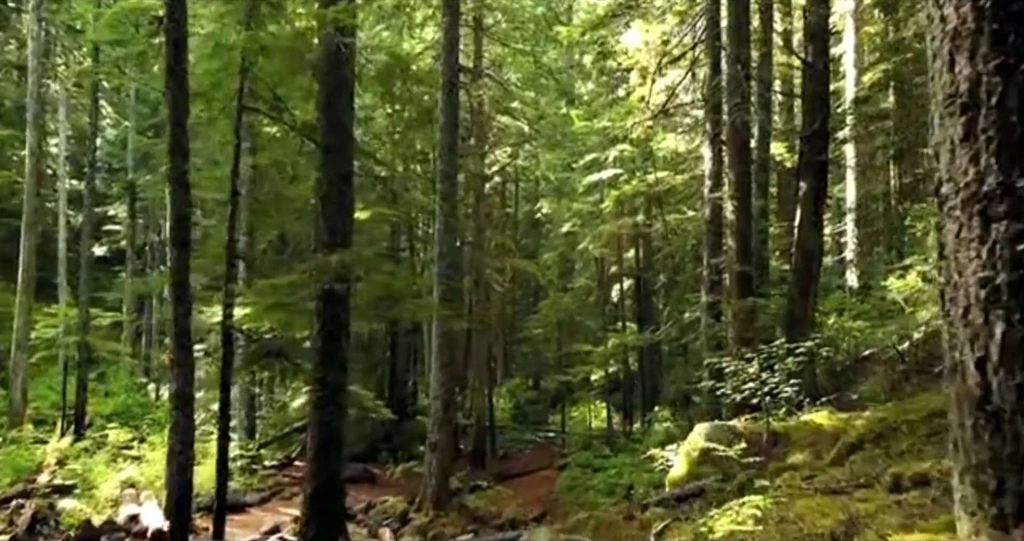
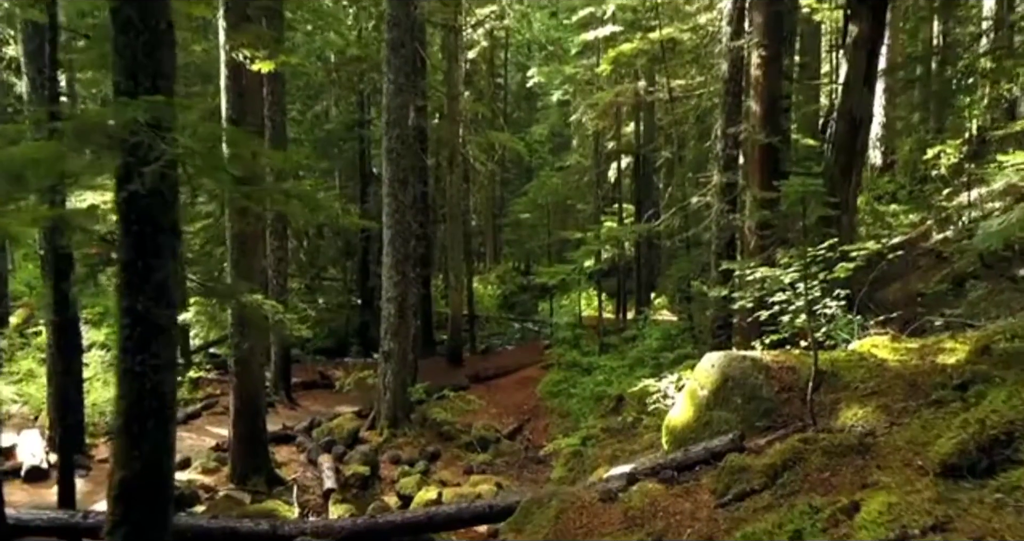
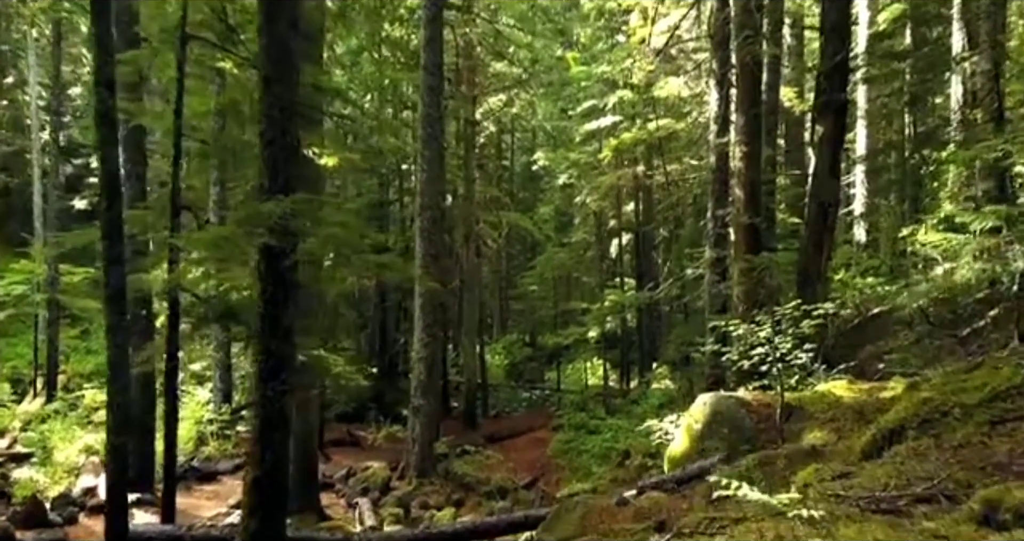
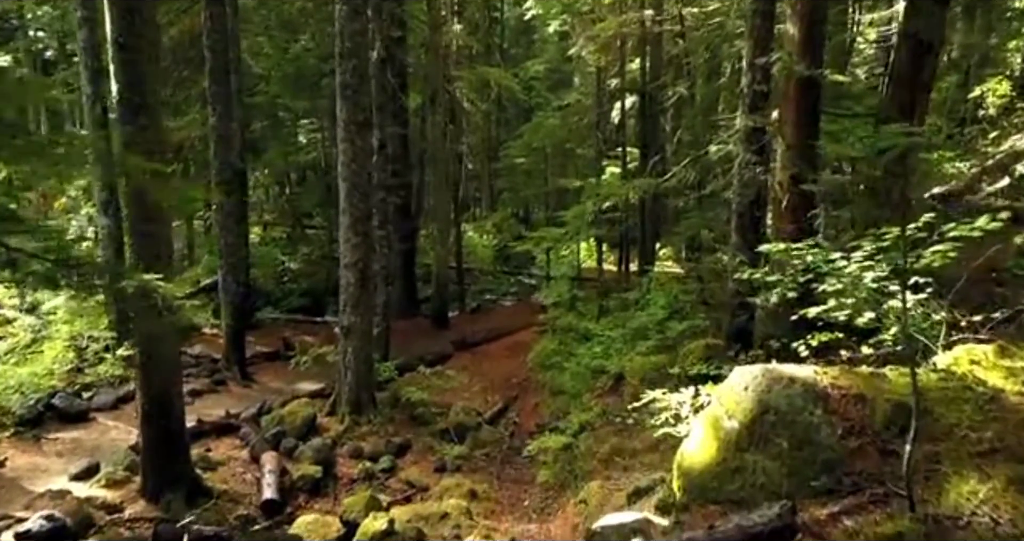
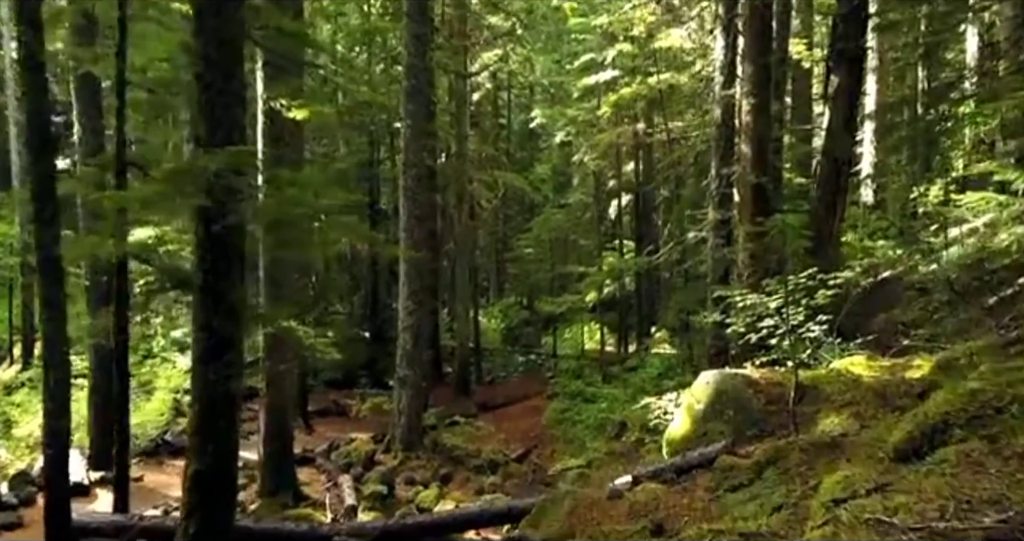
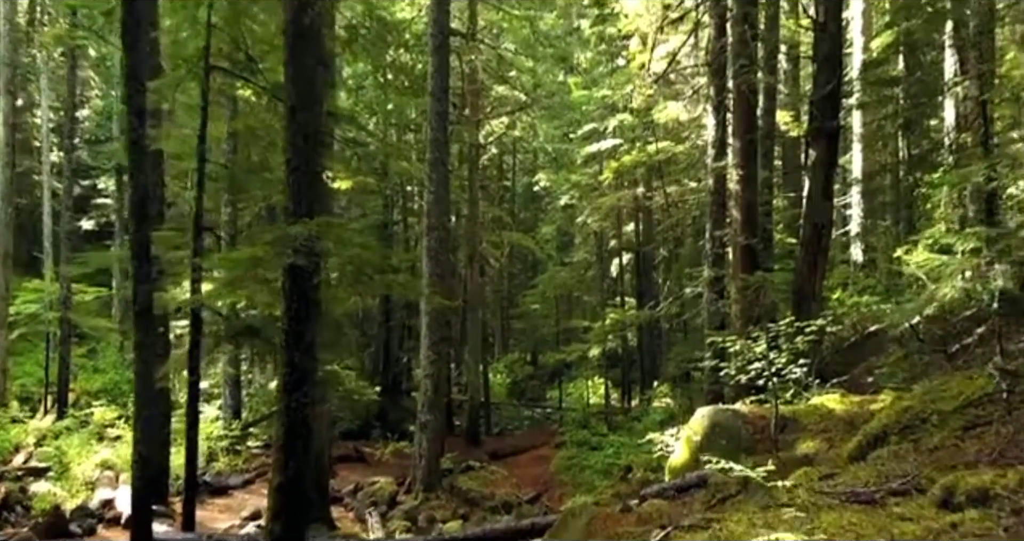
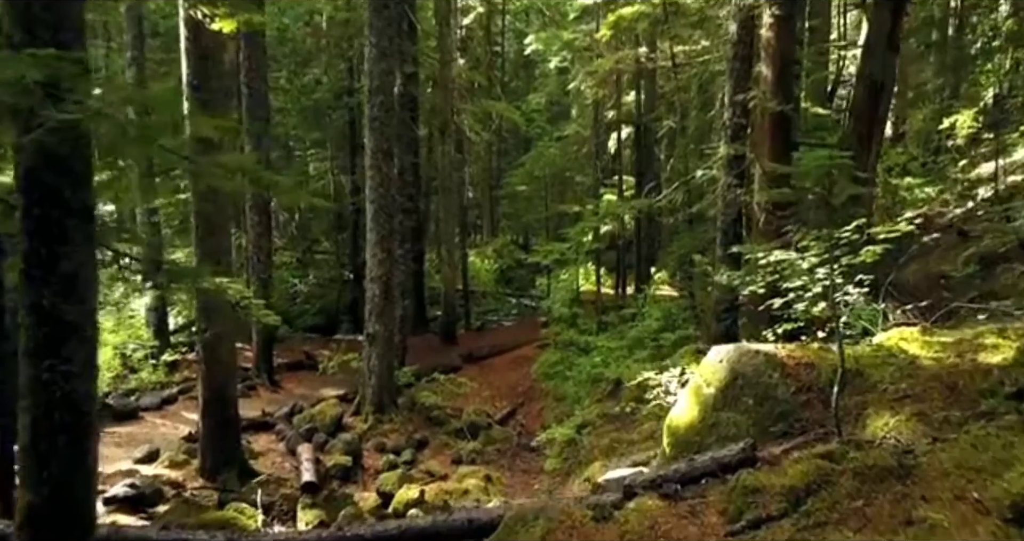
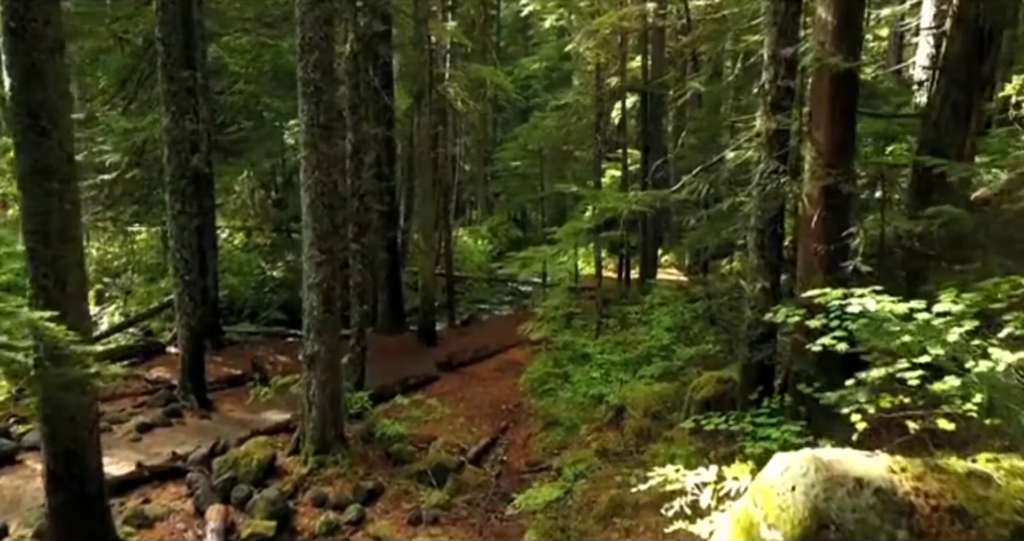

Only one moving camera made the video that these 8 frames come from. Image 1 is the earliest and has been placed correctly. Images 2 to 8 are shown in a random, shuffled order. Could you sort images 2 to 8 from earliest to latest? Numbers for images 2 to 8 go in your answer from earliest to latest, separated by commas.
6, 3, 5, 2, 7, 4, 8
